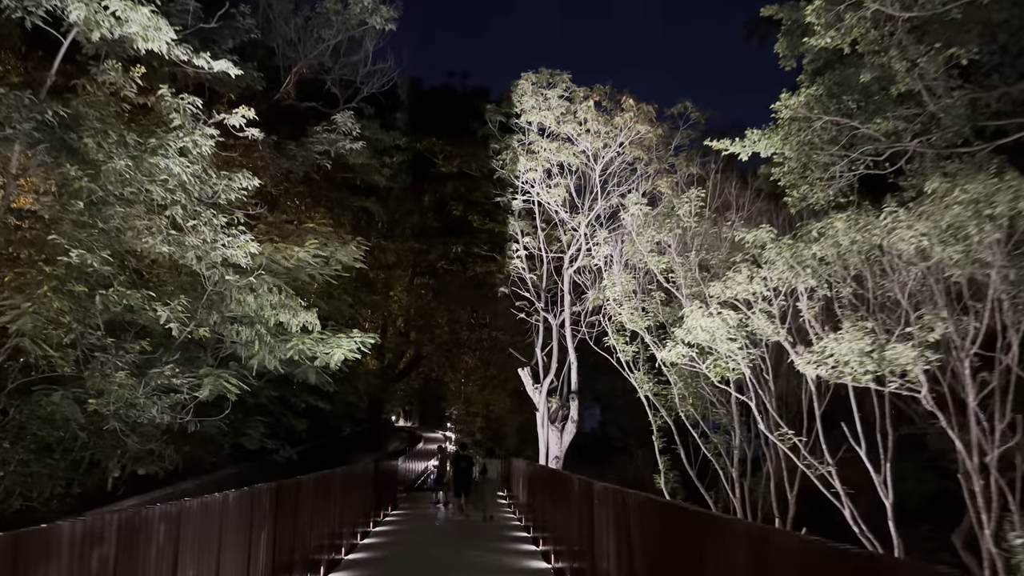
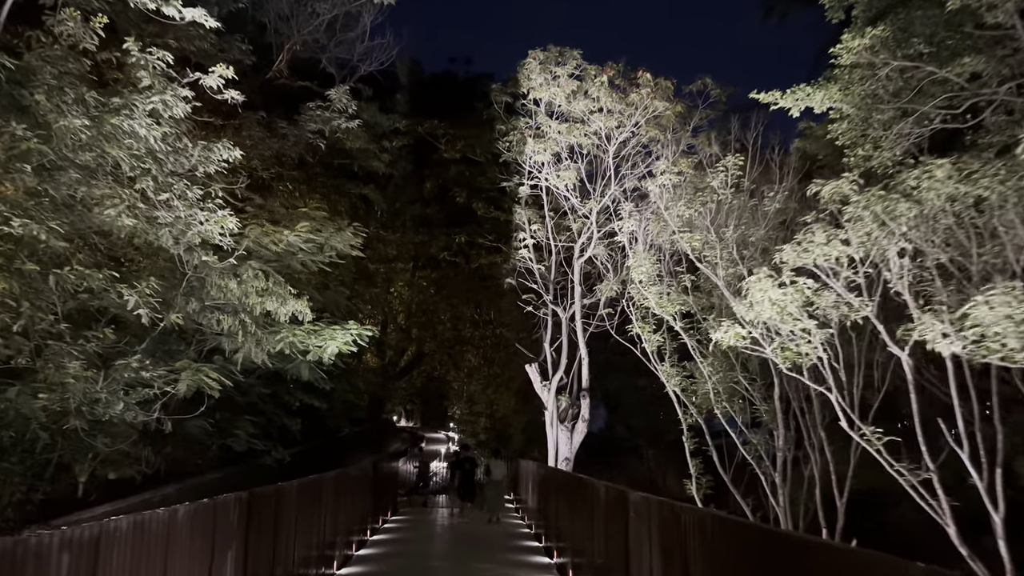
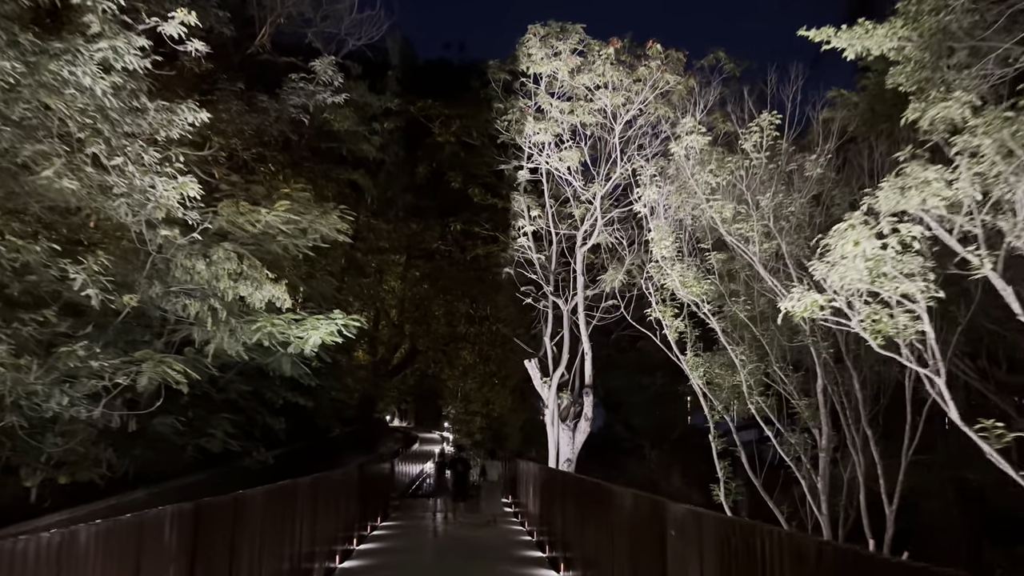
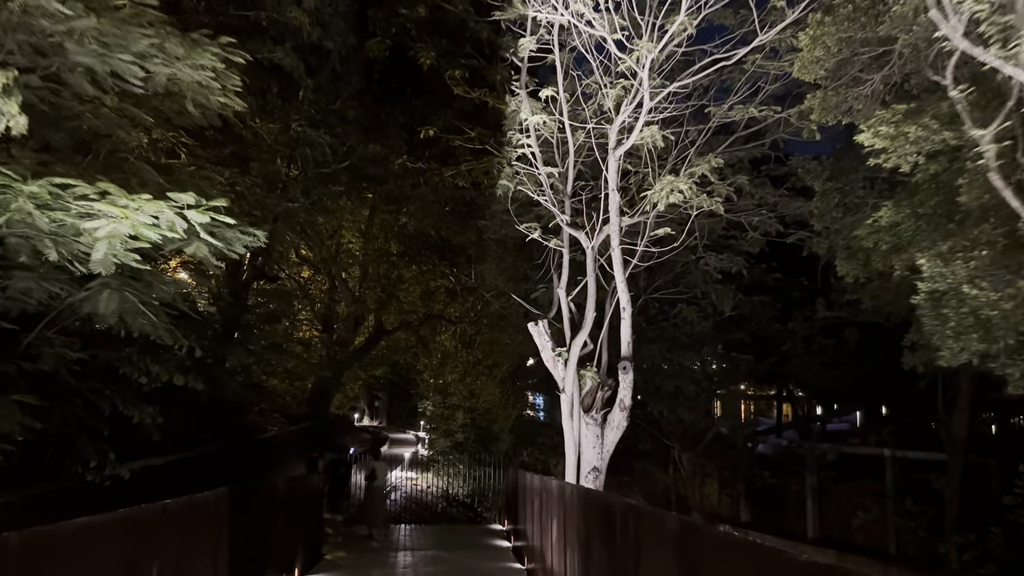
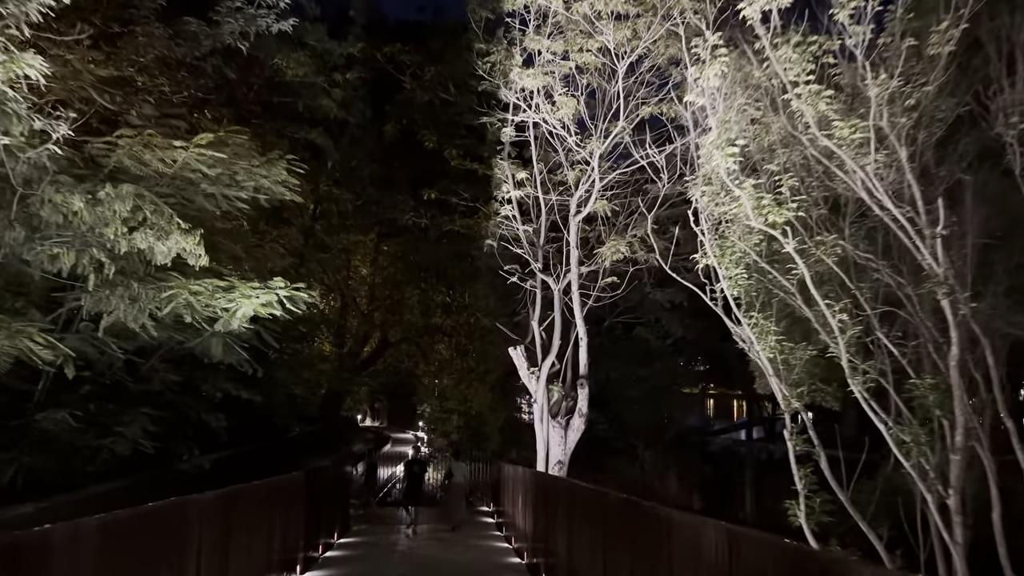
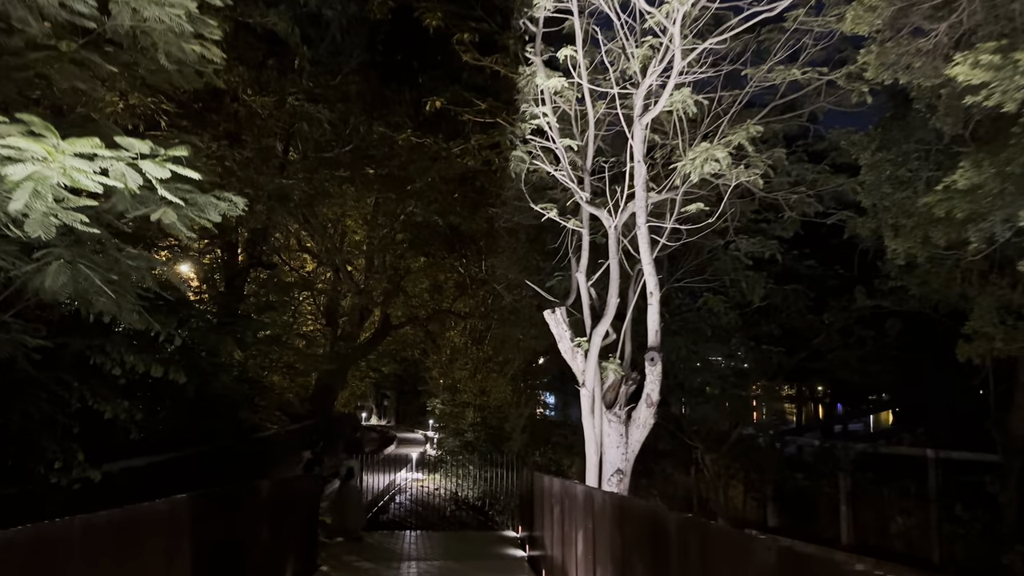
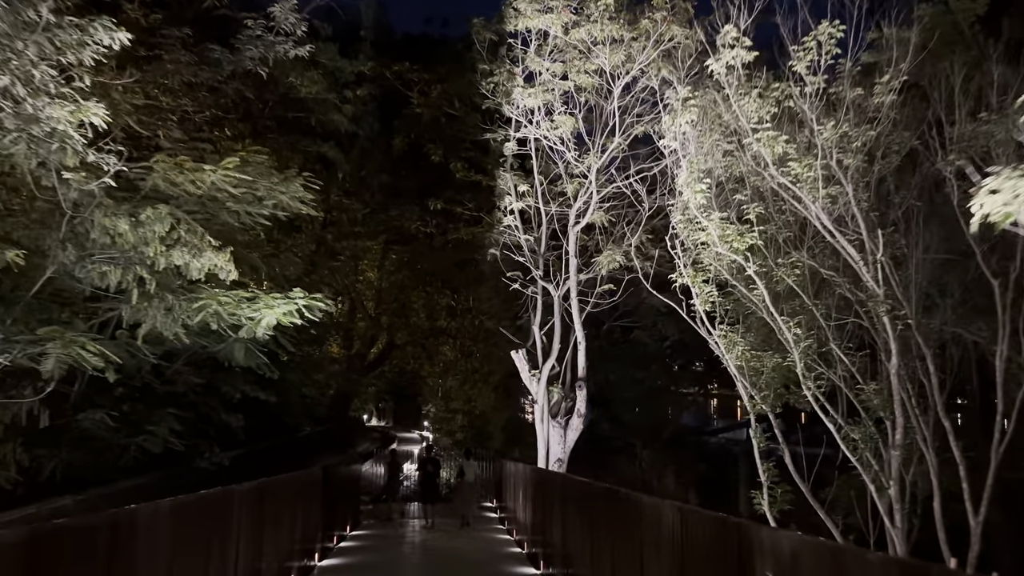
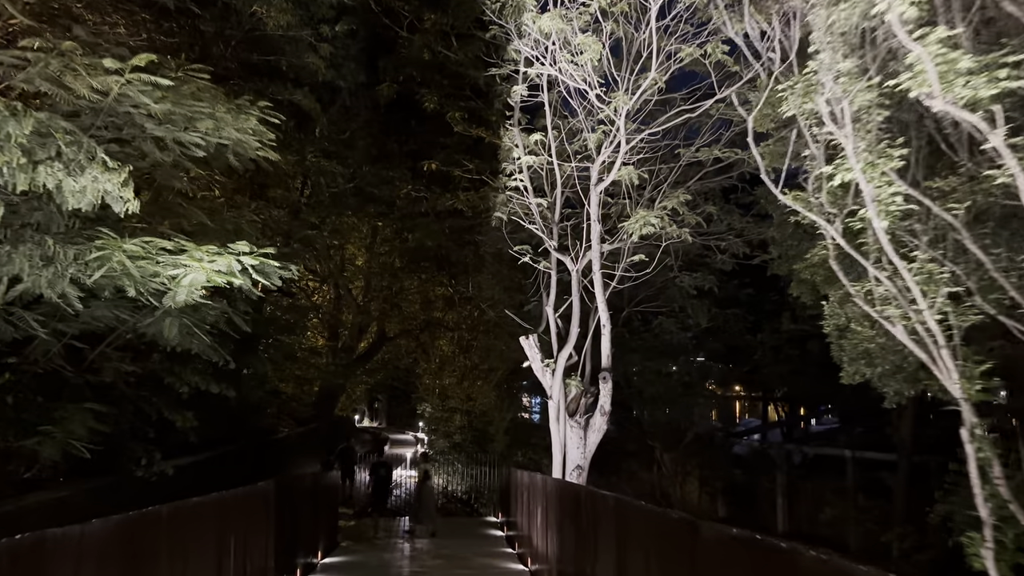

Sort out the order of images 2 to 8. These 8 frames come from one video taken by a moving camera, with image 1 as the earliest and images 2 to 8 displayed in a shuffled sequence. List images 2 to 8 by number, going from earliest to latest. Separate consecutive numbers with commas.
2, 3, 7, 5, 8, 4, 6
